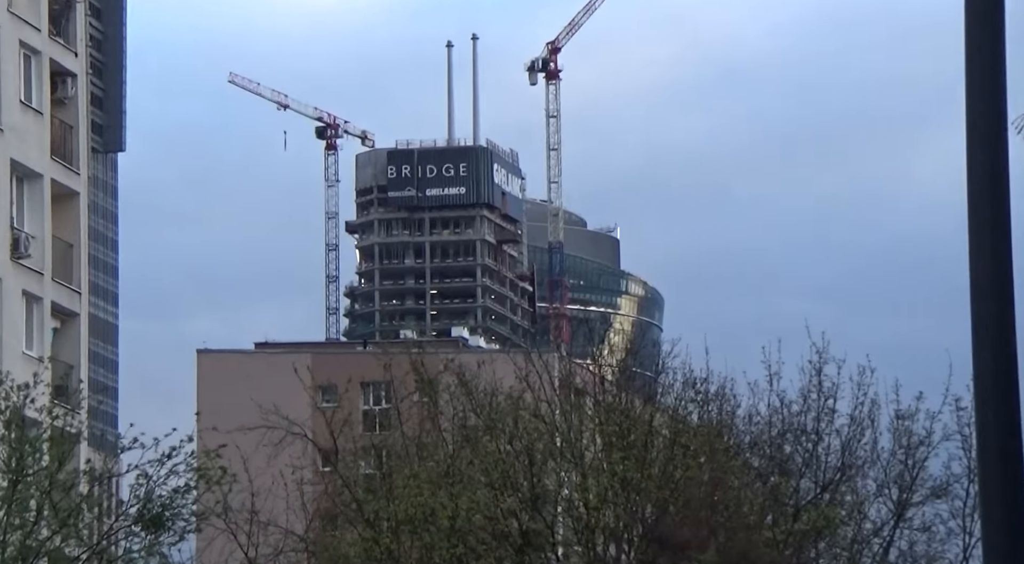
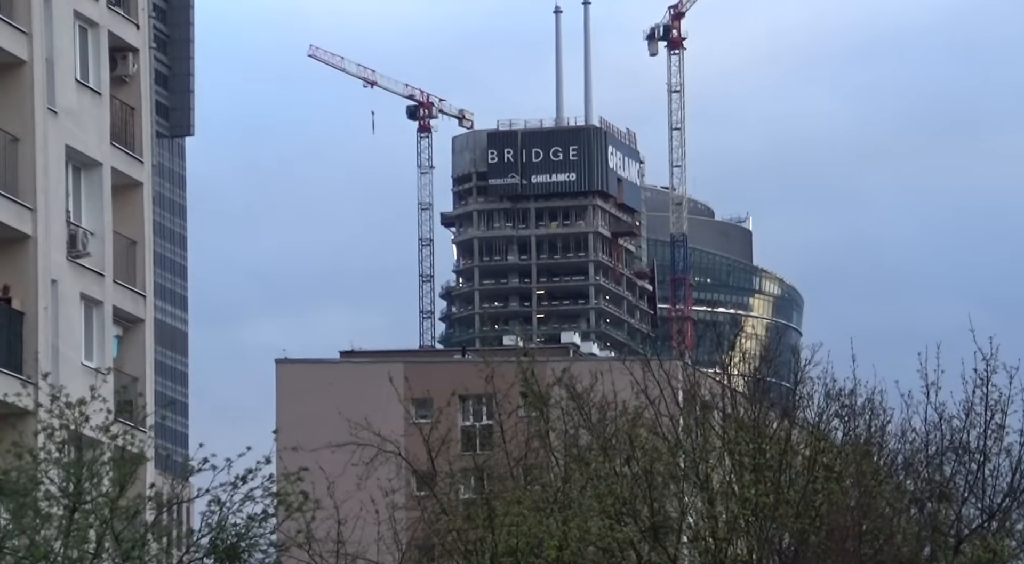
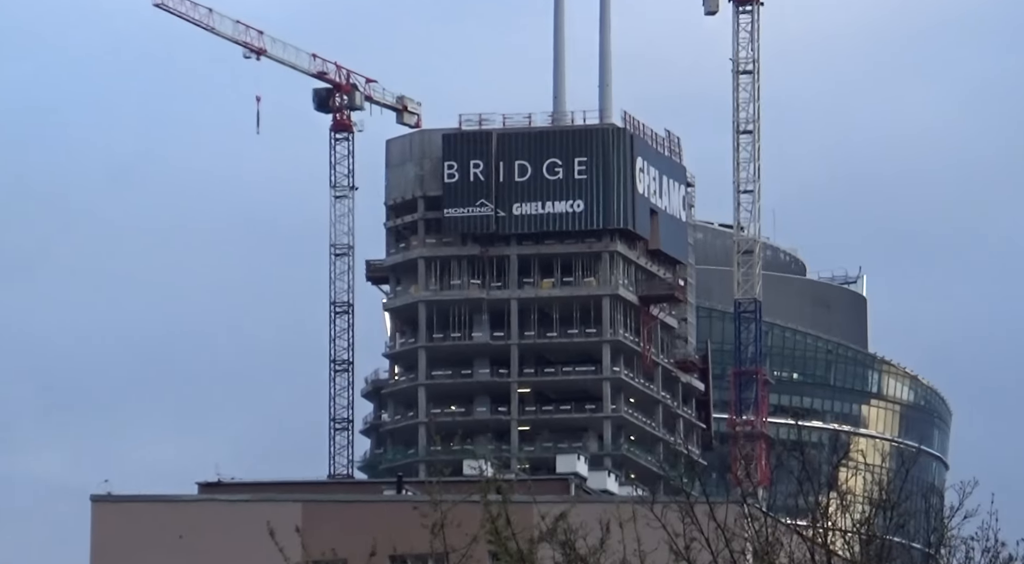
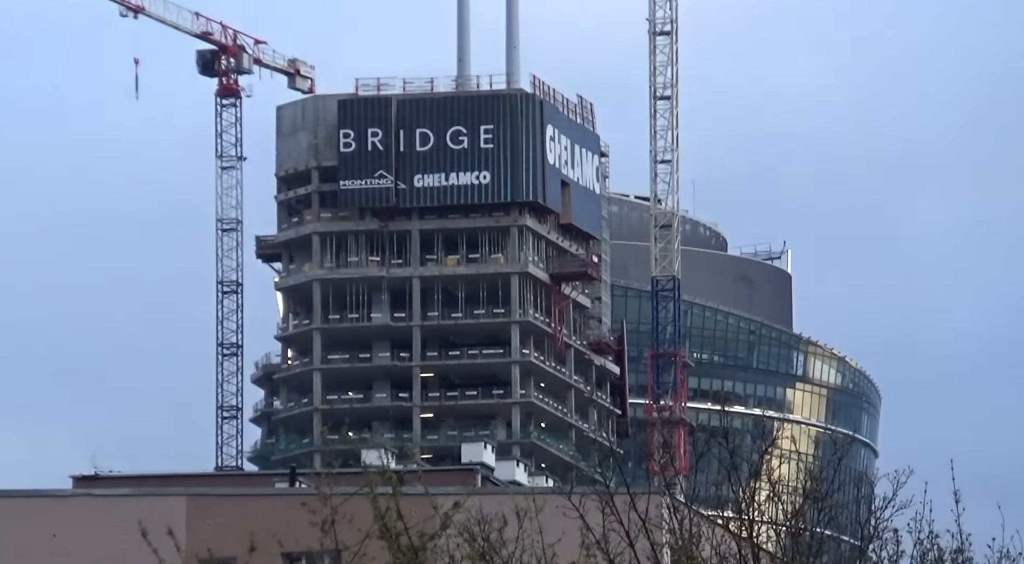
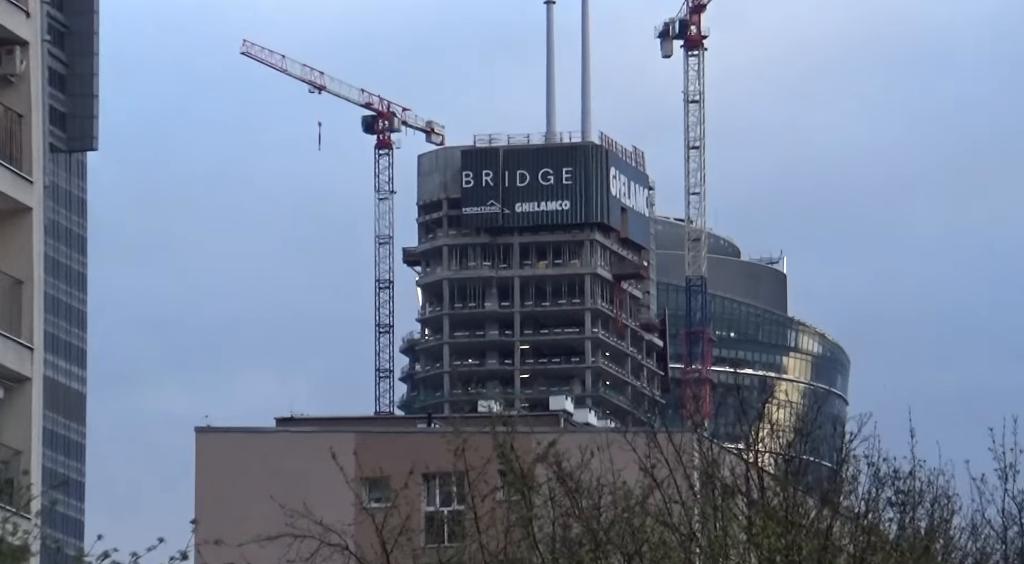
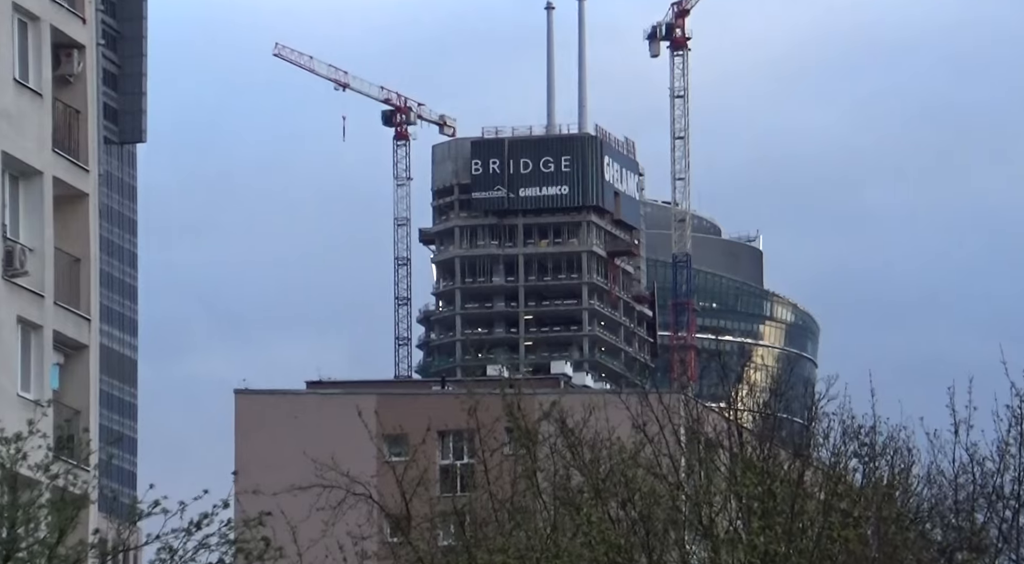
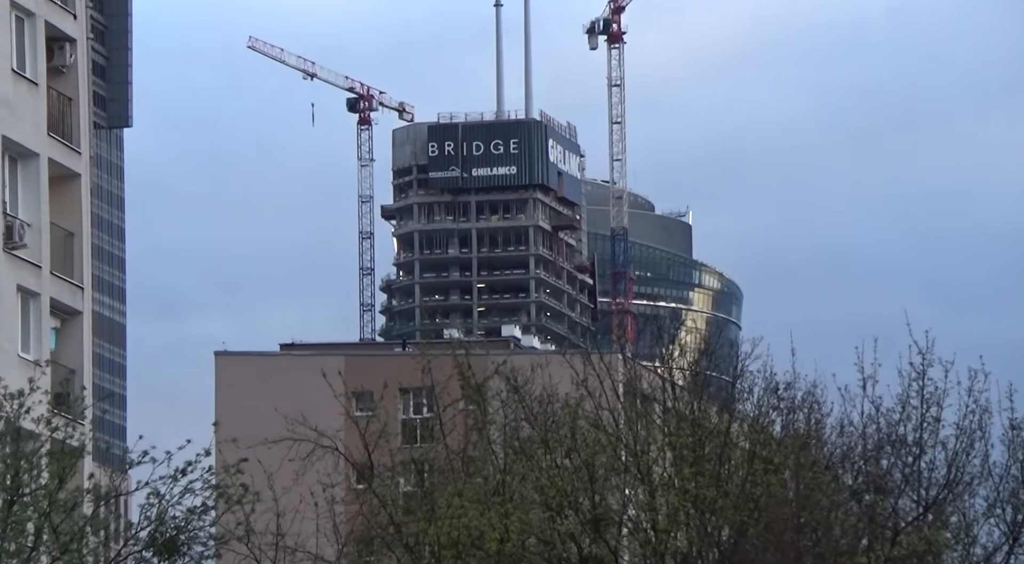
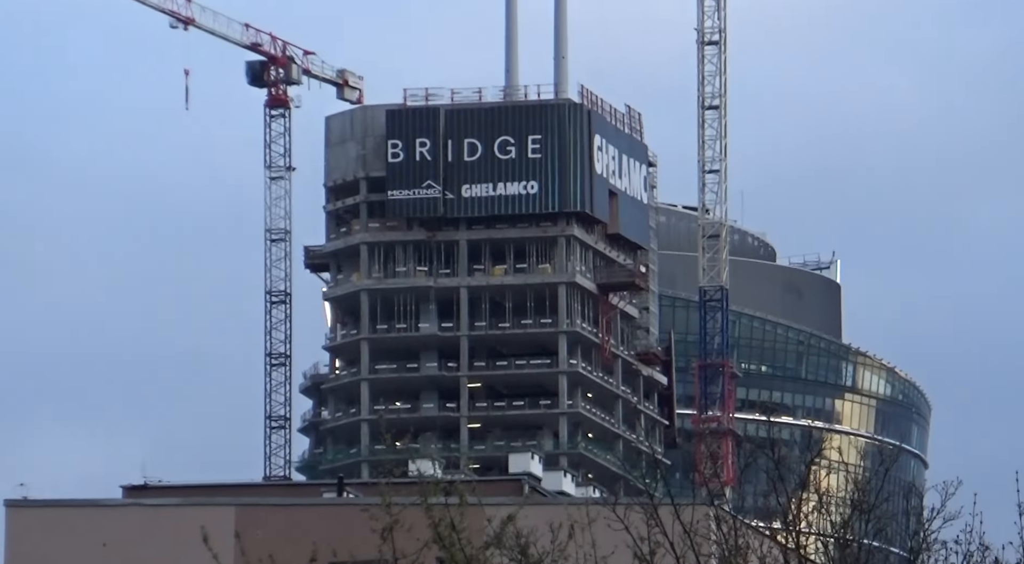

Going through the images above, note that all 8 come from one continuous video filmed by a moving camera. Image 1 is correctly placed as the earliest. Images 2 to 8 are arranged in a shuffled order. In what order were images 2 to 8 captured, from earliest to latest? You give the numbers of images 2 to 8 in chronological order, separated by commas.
7, 2, 6, 5, 3, 8, 4
